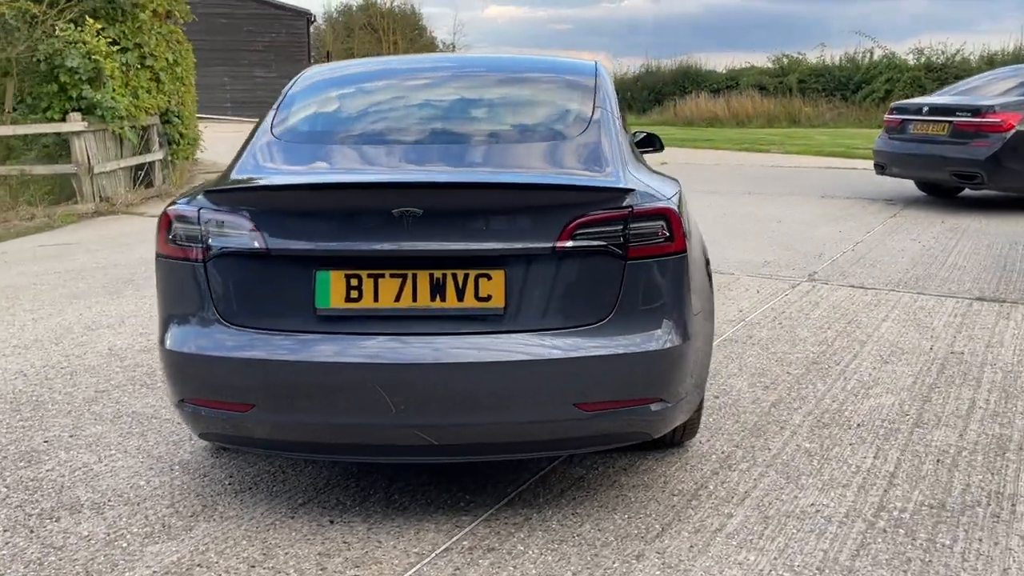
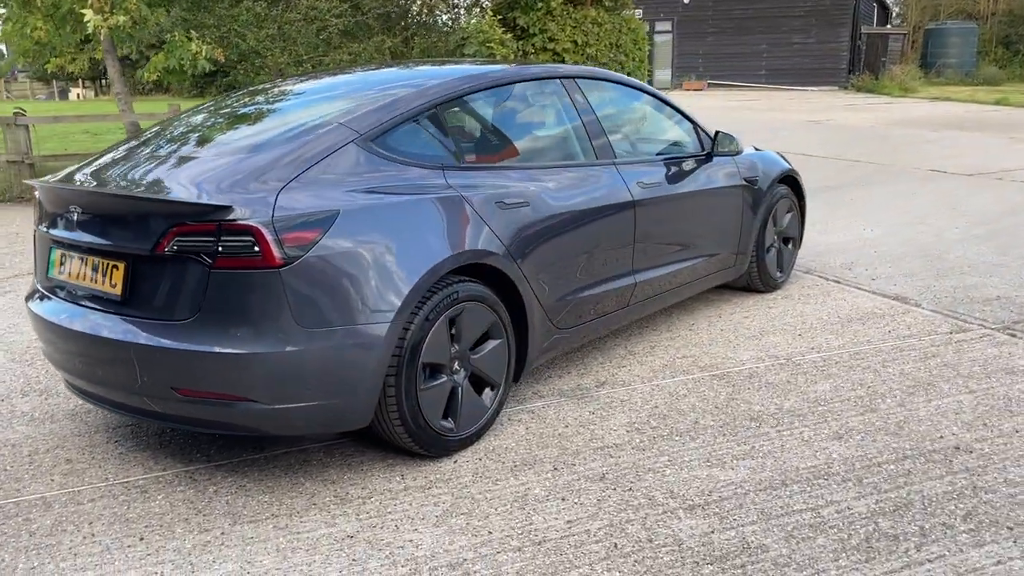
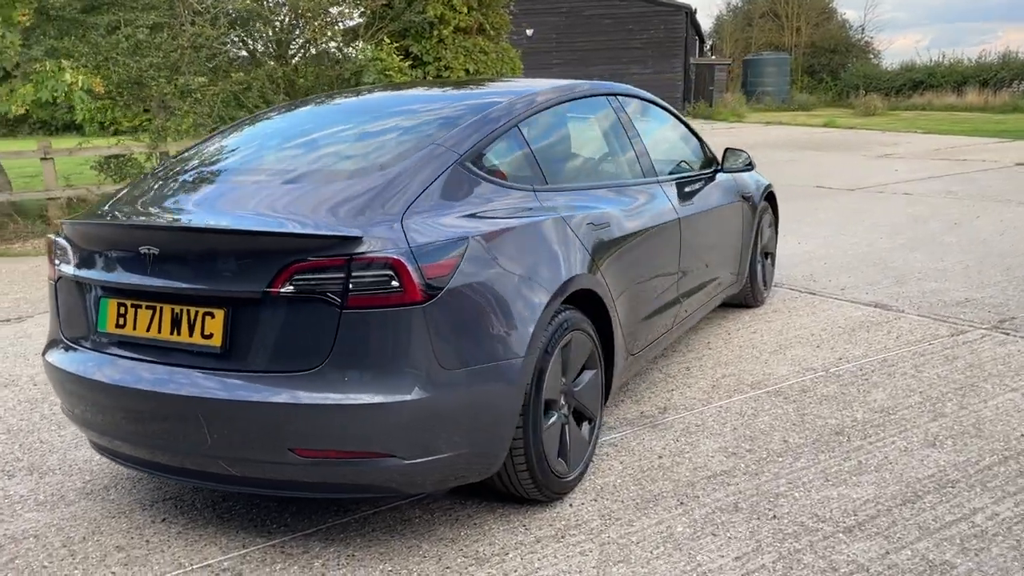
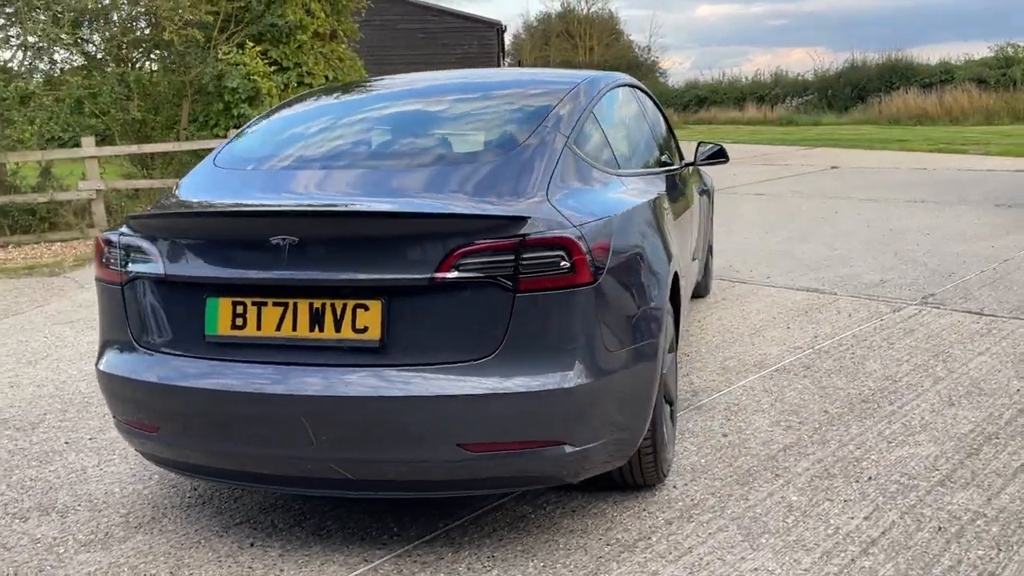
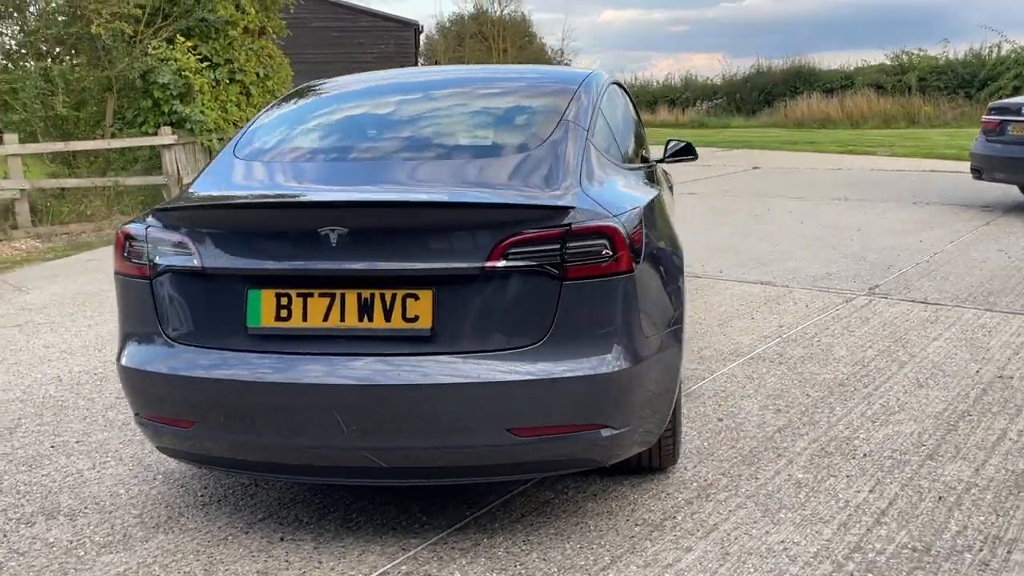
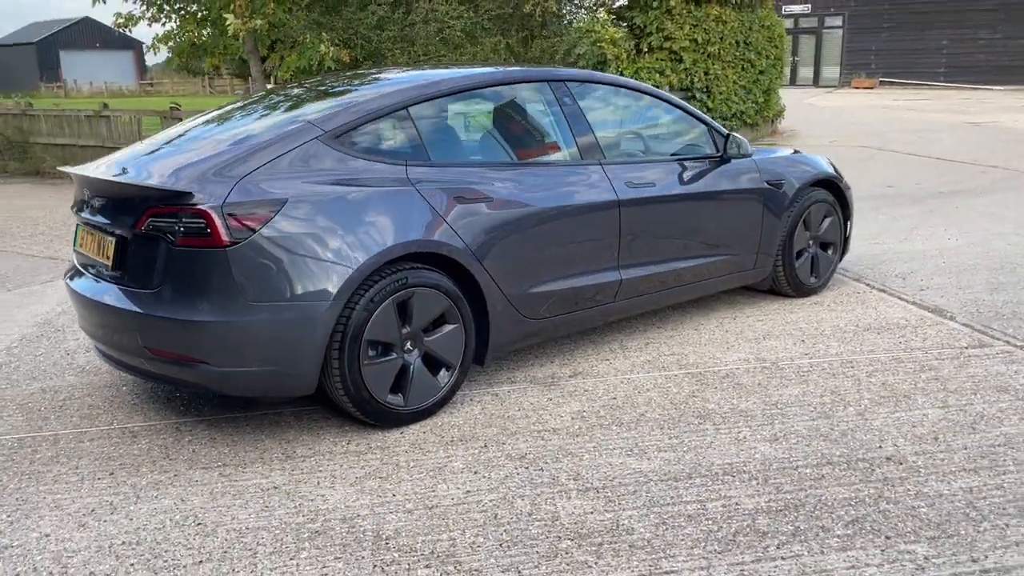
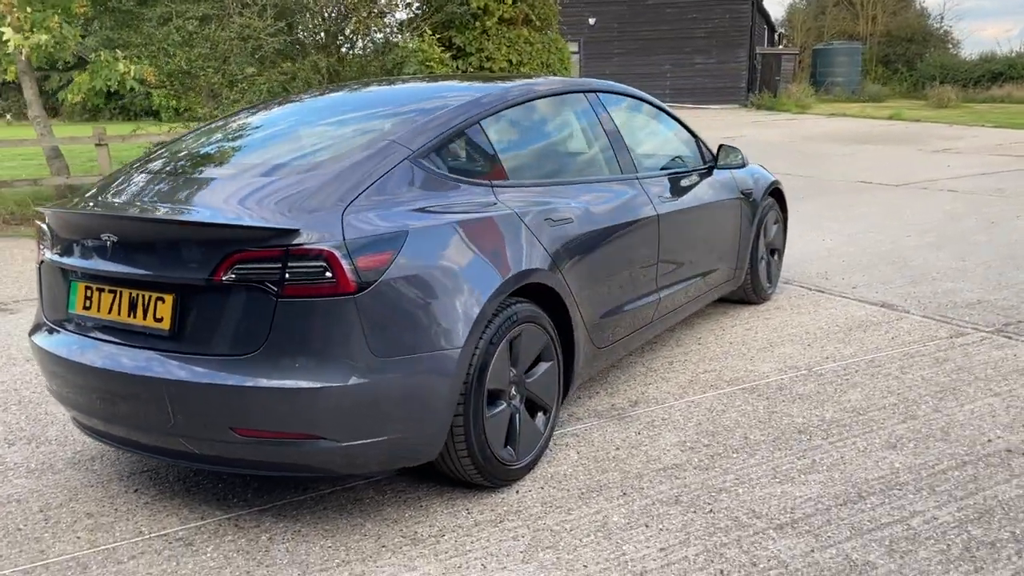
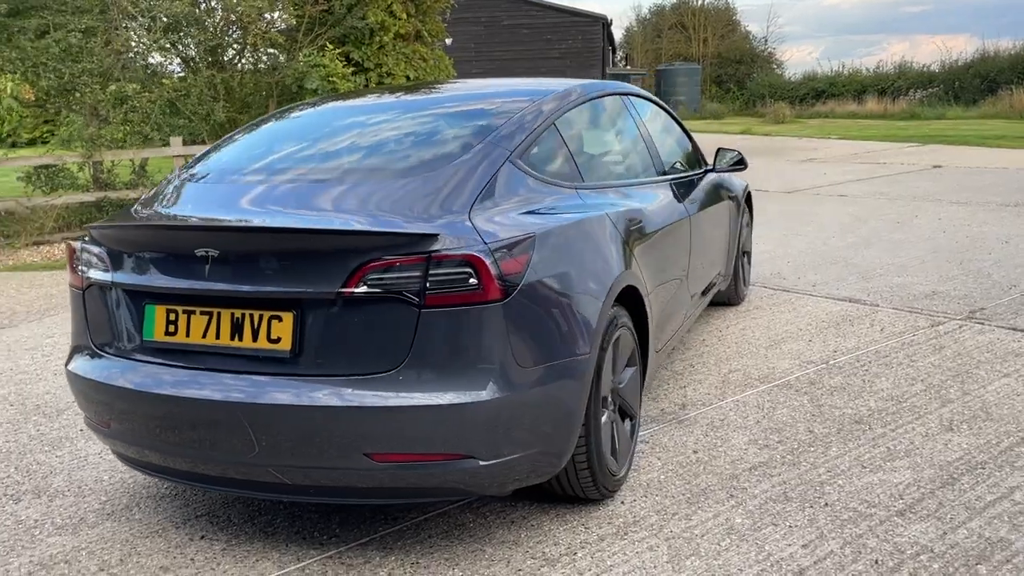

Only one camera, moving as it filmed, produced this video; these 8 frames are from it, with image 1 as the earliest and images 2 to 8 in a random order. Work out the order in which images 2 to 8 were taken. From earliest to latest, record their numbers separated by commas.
5, 4, 8, 3, 7, 2, 6
